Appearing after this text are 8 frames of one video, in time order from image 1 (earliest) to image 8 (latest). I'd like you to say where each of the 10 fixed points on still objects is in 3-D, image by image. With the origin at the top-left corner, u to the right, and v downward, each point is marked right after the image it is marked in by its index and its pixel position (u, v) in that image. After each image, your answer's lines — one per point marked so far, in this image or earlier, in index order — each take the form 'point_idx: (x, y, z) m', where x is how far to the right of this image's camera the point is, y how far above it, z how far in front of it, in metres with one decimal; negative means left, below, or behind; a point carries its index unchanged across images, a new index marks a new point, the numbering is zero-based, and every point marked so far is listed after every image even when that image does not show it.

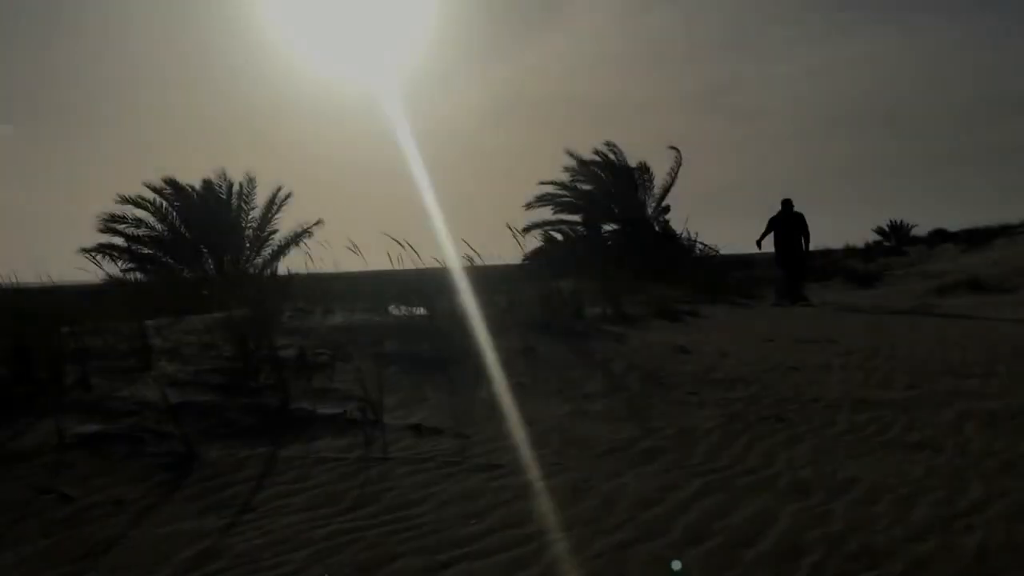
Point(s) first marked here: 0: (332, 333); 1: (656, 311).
0: (-1.7, -0.4, +9.2) m
1: (+2.2, -0.3, +15.4) m
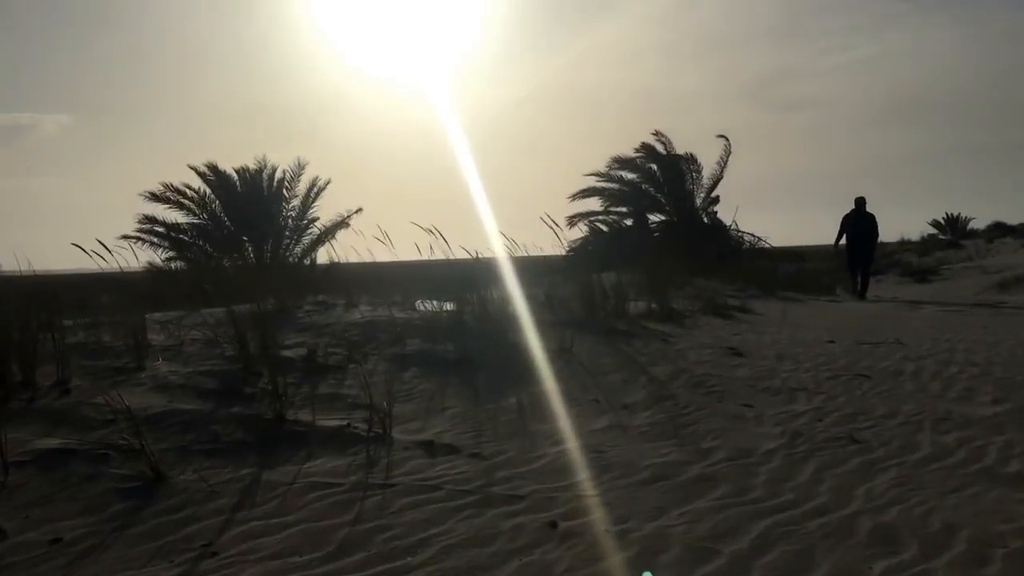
0: (-1.4, -0.3, +8.4) m
1: (+2.8, -0.3, +14.4) m
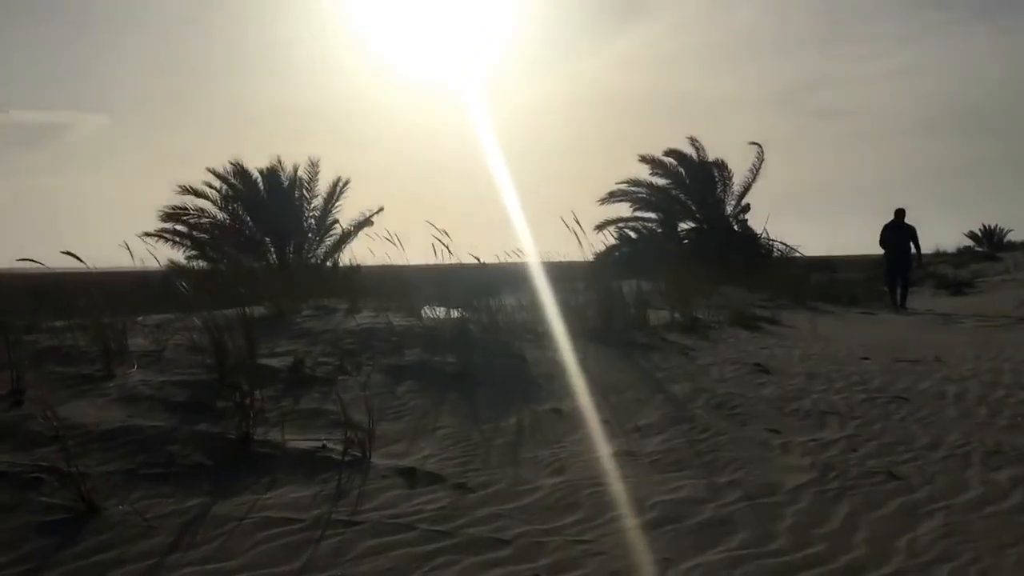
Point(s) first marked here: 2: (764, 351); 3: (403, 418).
0: (-1.3, -0.4, +7.9) m
1: (+3.1, -0.4, +13.8) m
2: (+2.6, -0.7, +10.1) m
3: (-0.6, -0.8, +5.8) m
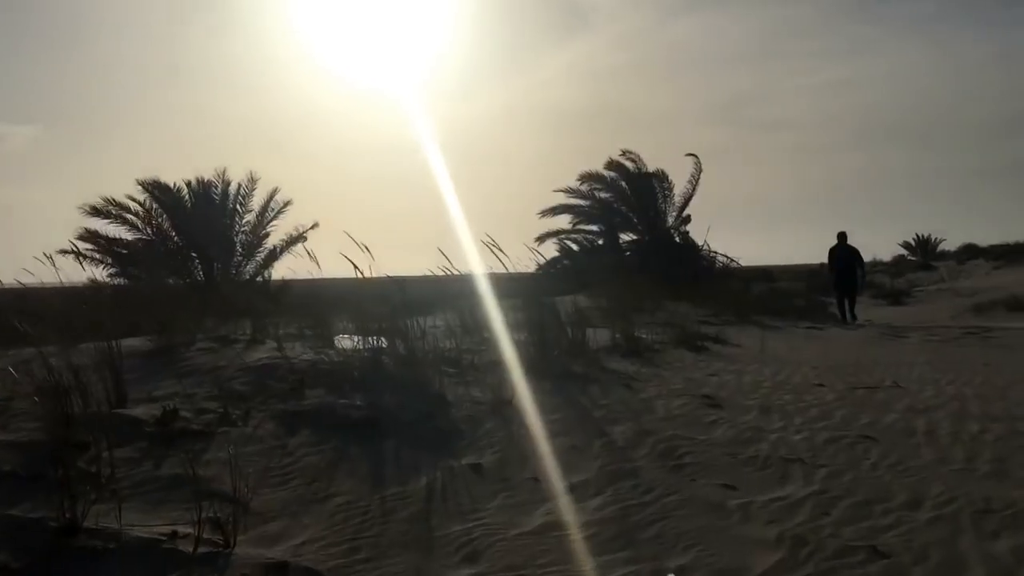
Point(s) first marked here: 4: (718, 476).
0: (-1.9, -0.6, +6.8) m
1: (+2.1, -0.6, +13.0) m
2: (+1.9, -0.9, +9.3) m
3: (-1.1, -1.0, +4.8) m
4: (+1.1, -1.0, +5.4) m
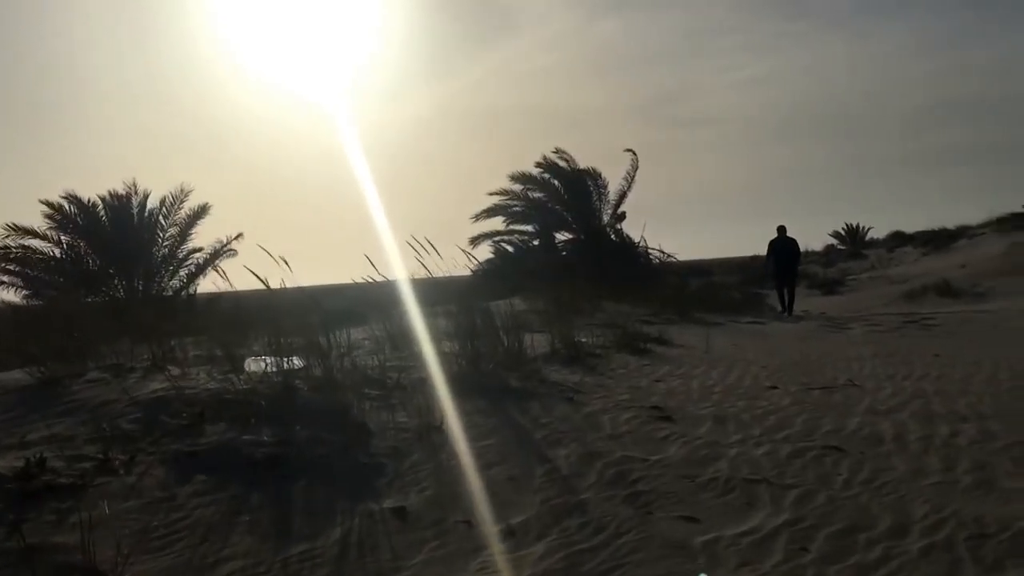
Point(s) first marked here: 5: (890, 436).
0: (-2.3, -0.7, +6.0) m
1: (+1.3, -0.7, +12.3) m
2: (+1.3, -0.9, +8.7) m
3: (-1.4, -1.1, +4.0) m
4: (+0.8, -1.1, +4.7) m
5: (+2.4, -1.0, +6.3) m
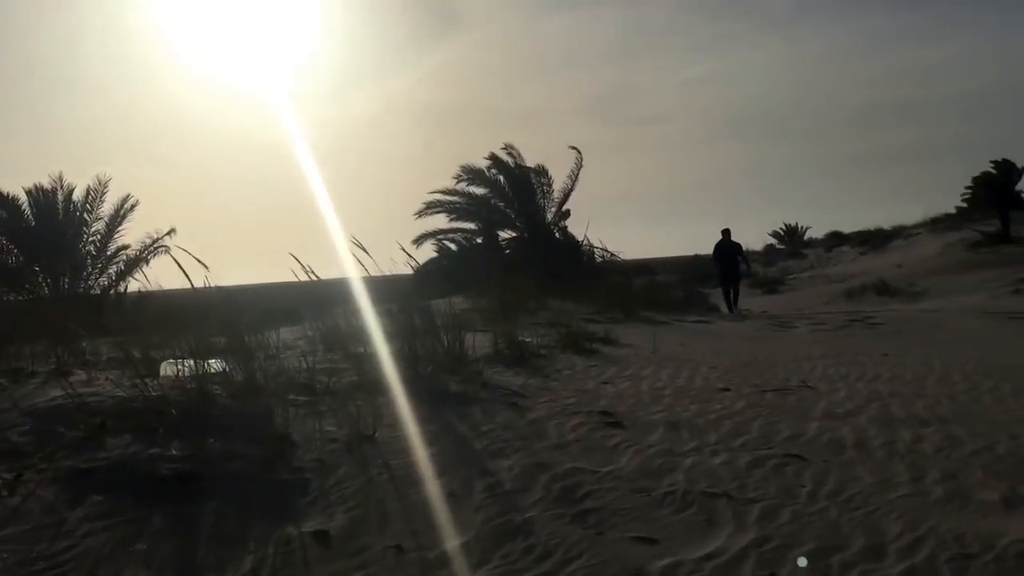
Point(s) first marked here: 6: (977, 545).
0: (-2.7, -0.7, +5.4) m
1: (+0.6, -0.6, +11.9) m
2: (+0.8, -0.8, +8.3) m
3: (-1.6, -1.0, +3.5) m
4: (+0.5, -1.0, +4.3) m
5: (+2.1, -0.9, +6.0) m
6: (+1.9, -1.0, +3.9) m
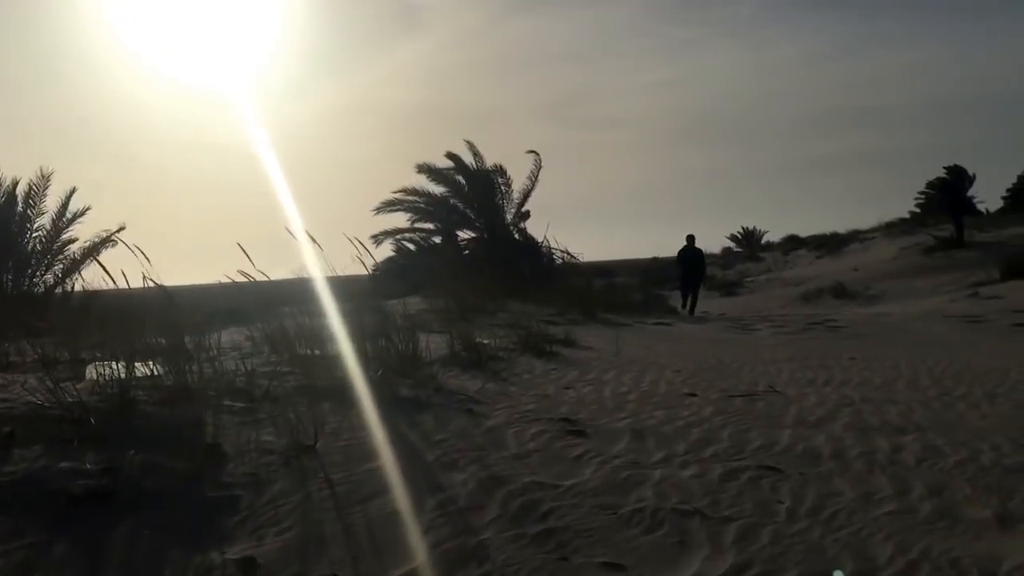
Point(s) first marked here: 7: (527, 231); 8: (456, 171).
0: (-2.9, -0.7, +4.8) m
1: (+0.1, -0.6, +11.5) m
2: (+0.5, -0.8, +7.9) m
3: (-1.8, -1.0, +3.0) m
4: (+0.3, -1.0, +3.8) m
5: (+1.8, -0.9, +5.6) m
6: (+1.7, -1.0, +3.6) m
7: (+0.3, +1.1, +19.2) m
8: (-1.1, +2.3, +18.5) m
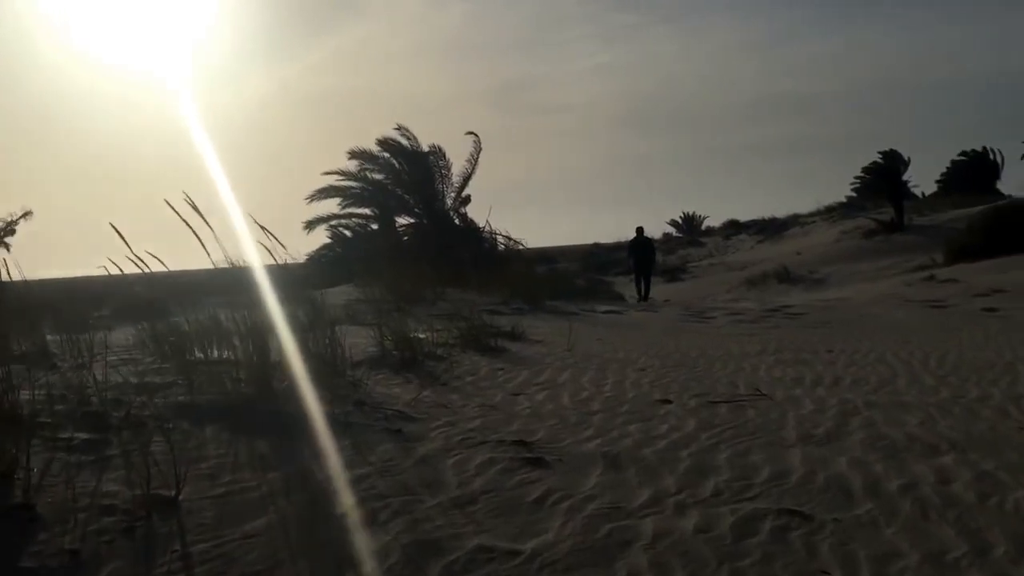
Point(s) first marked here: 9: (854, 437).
0: (-3.1, -0.7, +3.3) m
1: (-0.5, -0.5, +10.1) m
2: (+0.1, -0.8, +6.5) m
3: (-1.9, -1.0, +1.5) m
4: (+0.2, -1.0, +2.5) m
5: (+1.6, -0.9, +4.4) m
6: (+1.6, -1.0, +2.3) m
7: (-0.8, +1.4, +17.8) m
8: (-2.1, +2.5, +17.0) m
9: (+1.9, -0.8, +5.5) m
